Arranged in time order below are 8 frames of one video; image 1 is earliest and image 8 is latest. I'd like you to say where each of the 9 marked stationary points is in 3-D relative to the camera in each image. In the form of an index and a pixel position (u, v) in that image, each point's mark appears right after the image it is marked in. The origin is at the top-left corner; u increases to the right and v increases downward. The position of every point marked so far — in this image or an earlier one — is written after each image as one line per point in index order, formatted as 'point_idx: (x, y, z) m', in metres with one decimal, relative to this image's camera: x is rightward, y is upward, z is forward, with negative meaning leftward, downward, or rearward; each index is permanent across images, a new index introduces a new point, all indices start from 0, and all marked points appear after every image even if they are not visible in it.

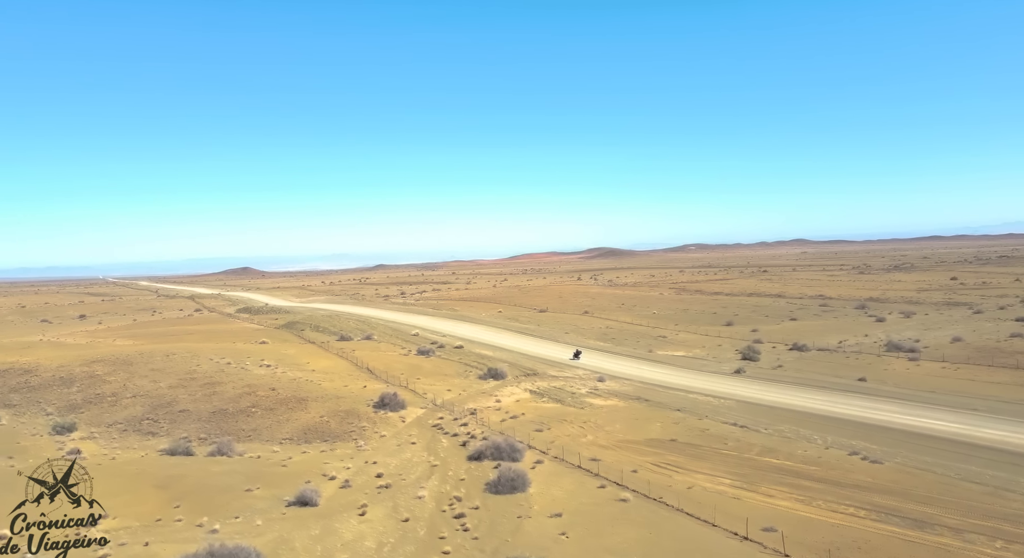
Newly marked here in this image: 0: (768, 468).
0: (+8.2, -6.1, +18.1) m
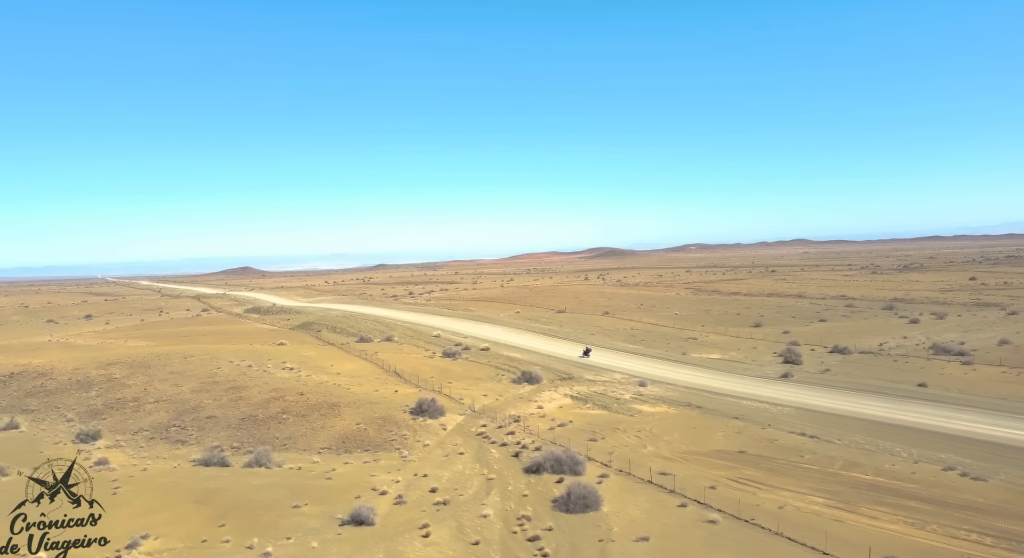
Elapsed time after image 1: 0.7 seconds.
0: (+10.3, -6.1, +16.7) m
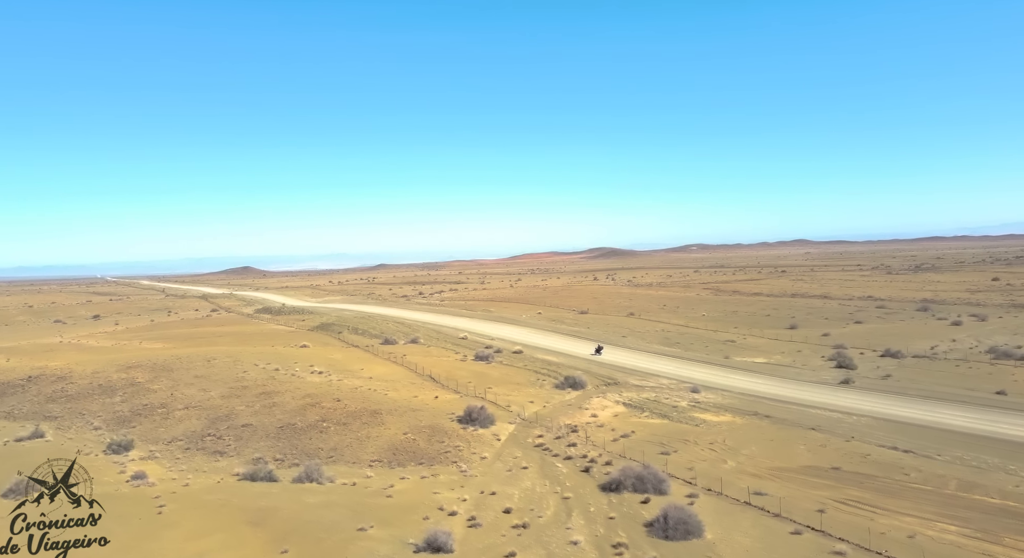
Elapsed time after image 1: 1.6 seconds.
0: (+12.7, -6.1, +15.1) m
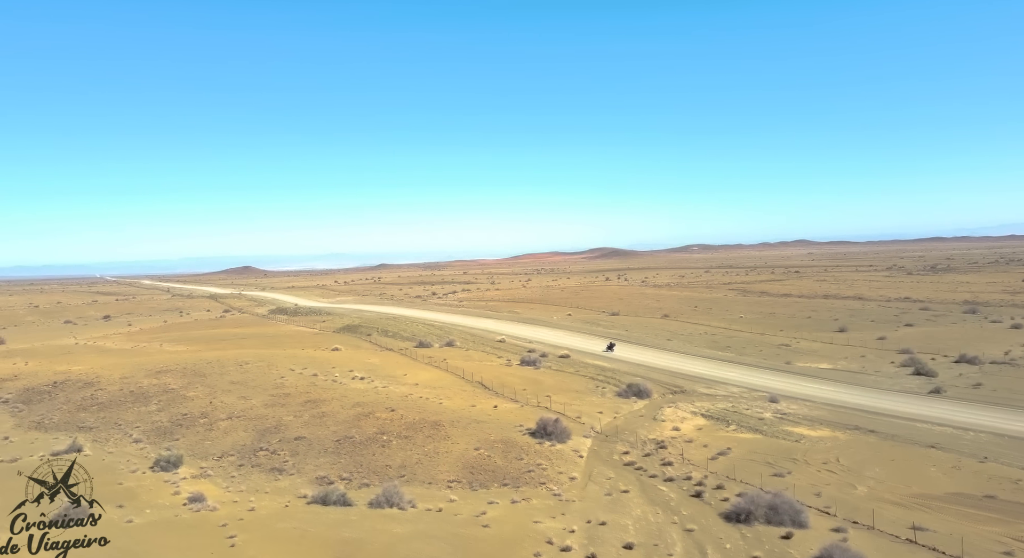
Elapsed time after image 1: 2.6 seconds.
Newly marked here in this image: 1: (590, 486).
0: (+15.9, -6.2, +12.9) m
1: (+2.6, -7.0, +19.3) m
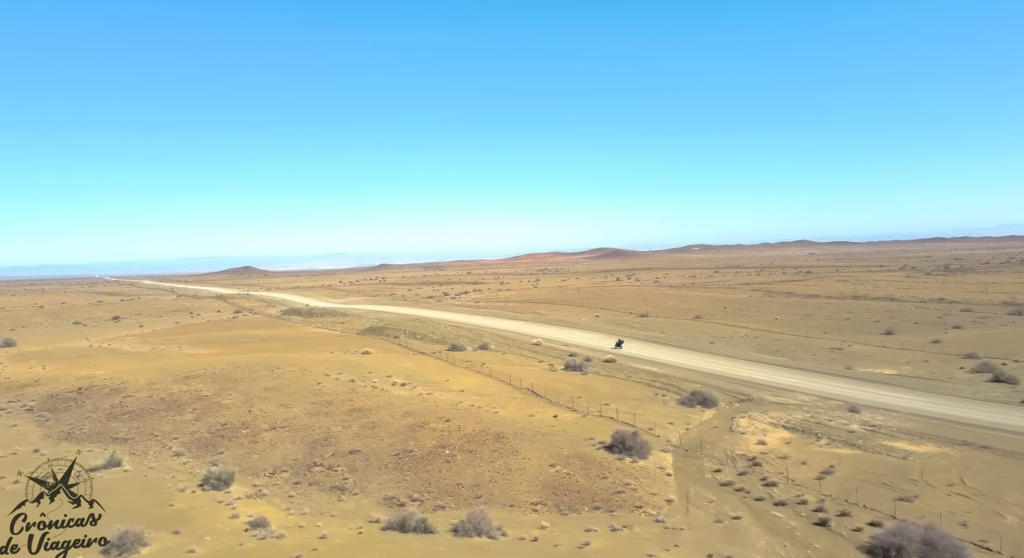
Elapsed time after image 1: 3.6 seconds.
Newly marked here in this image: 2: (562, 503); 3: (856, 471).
0: (+18.8, -6.2, +10.9) m
1: (+5.5, -7.1, +17.4) m
2: (+1.6, -7.1, +18.1) m
3: (+11.7, -6.6, +19.5) m
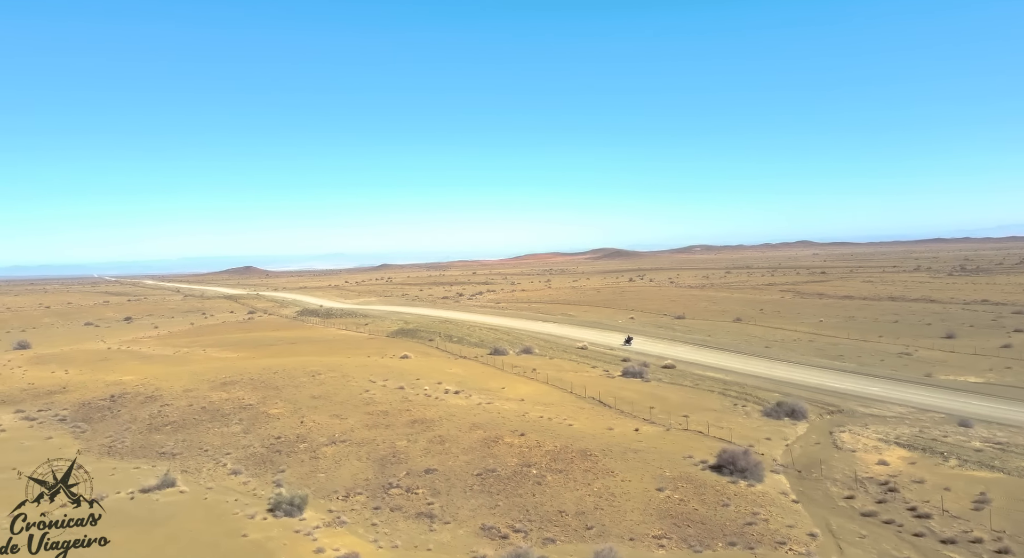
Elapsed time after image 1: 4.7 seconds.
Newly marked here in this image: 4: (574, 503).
0: (+22.1, -6.3, +8.6) m
1: (+8.8, -7.1, +15.2) m
2: (+4.9, -7.2, +15.9) m
3: (+15.1, -6.7, +17.2) m
4: (+1.9, -7.1, +18.1) m
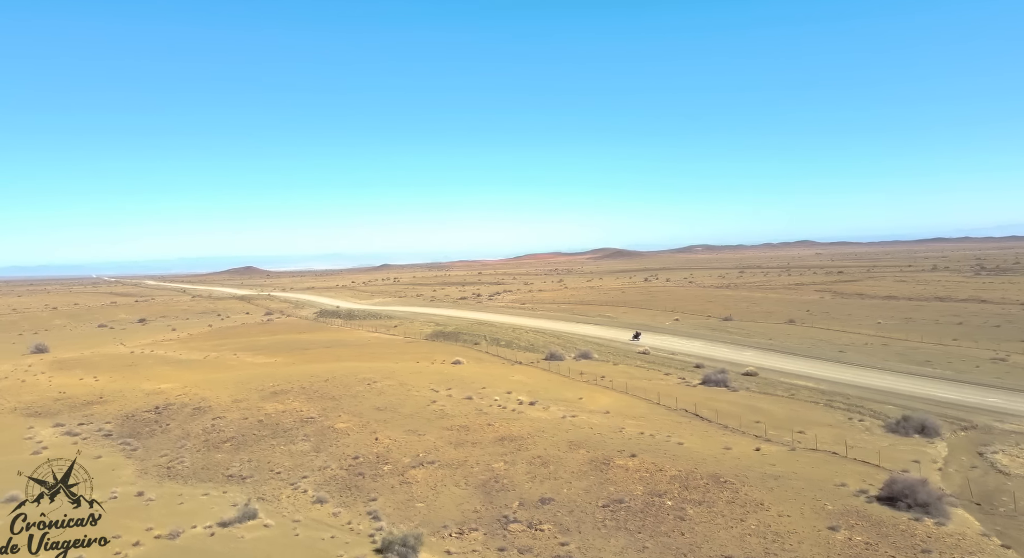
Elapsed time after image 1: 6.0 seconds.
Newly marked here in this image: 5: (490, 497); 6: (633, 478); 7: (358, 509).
0: (+26.1, -6.3, +5.7) m
1: (+12.9, -7.2, +12.4) m
2: (+9.0, -7.2, +13.2) m
3: (+19.2, -6.7, +14.4) m
4: (+6.0, -7.2, +15.3) m
5: (-0.8, -7.2, +18.8) m
6: (+4.1, -6.8, +19.7) m
7: (-5.0, -7.4, +18.3) m
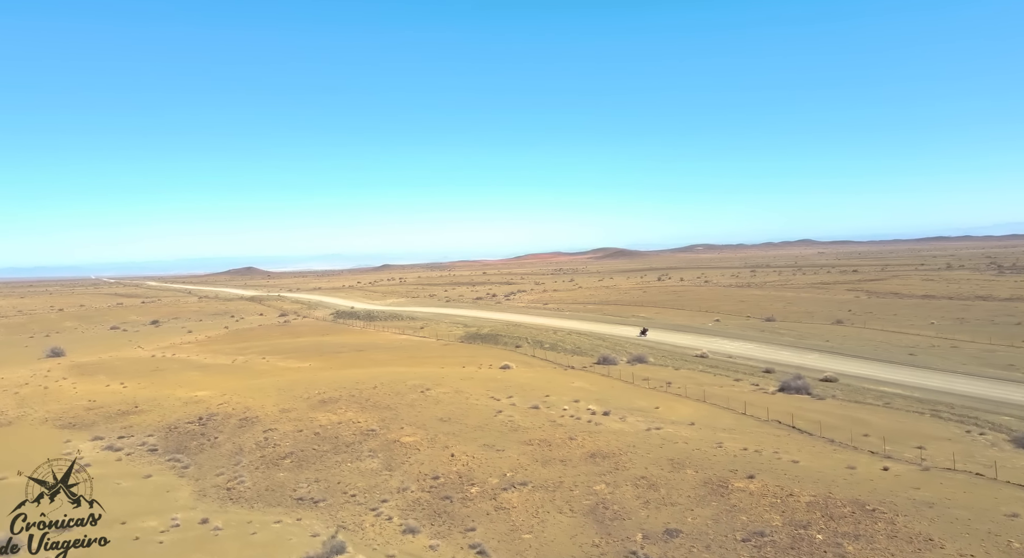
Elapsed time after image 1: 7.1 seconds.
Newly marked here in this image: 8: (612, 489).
0: (+29.5, -6.3, +3.3) m
1: (+16.4, -7.1, +10.1) m
2: (+12.4, -7.2, +10.8) m
3: (+22.6, -6.7, +12.0) m
4: (+9.4, -7.2, +13.0) m
5: (+2.7, -7.2, +16.5) m
6: (+7.6, -6.8, +17.4) m
7: (-1.5, -7.4, +16.1) m
8: (+3.2, -7.0, +18.9) m
